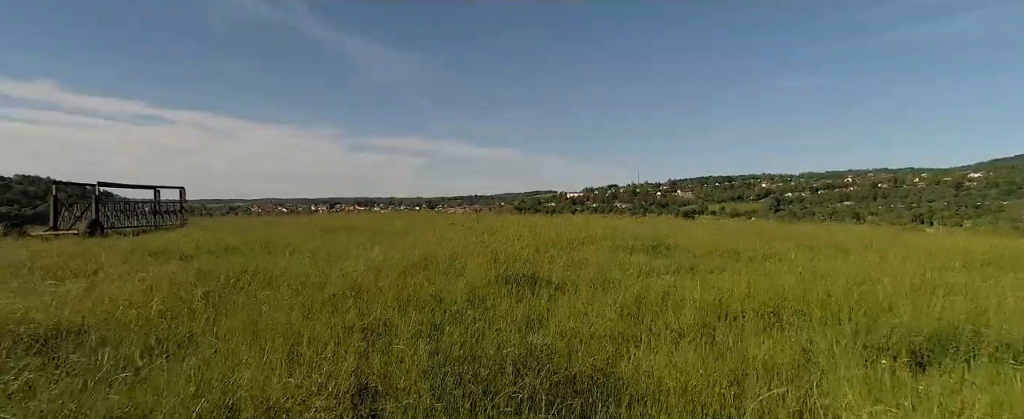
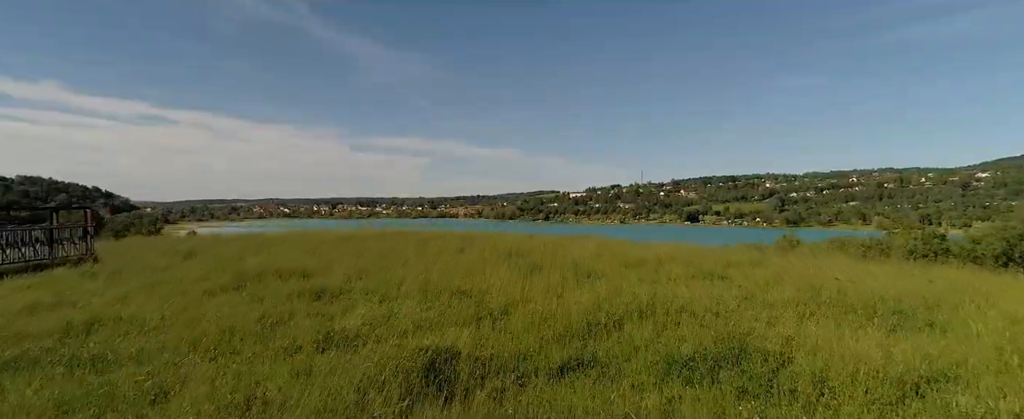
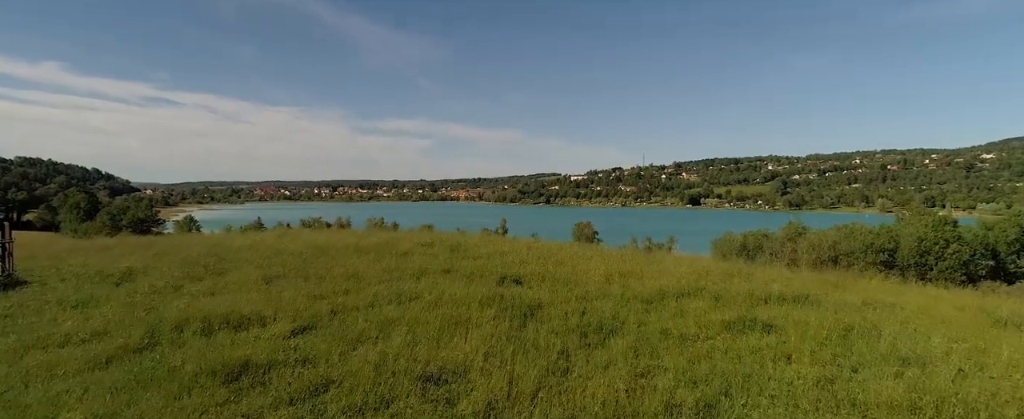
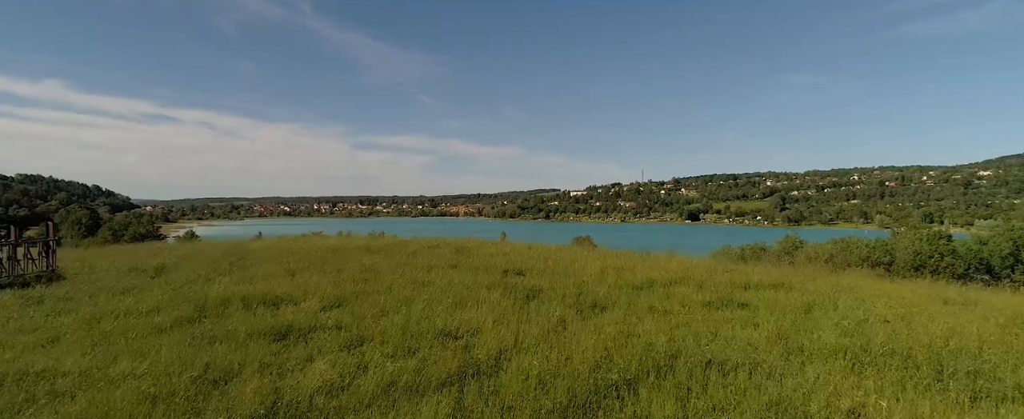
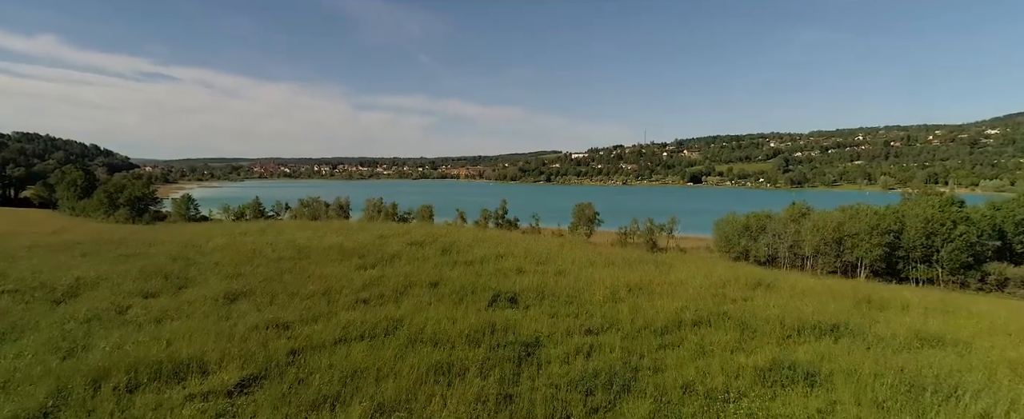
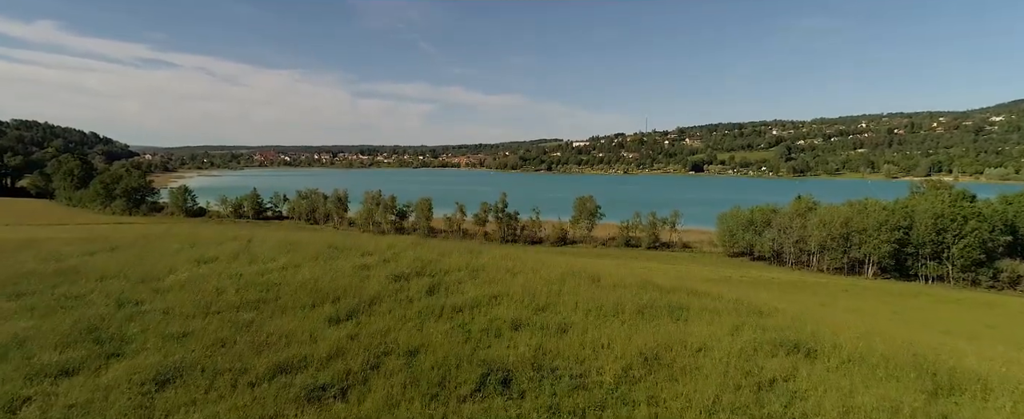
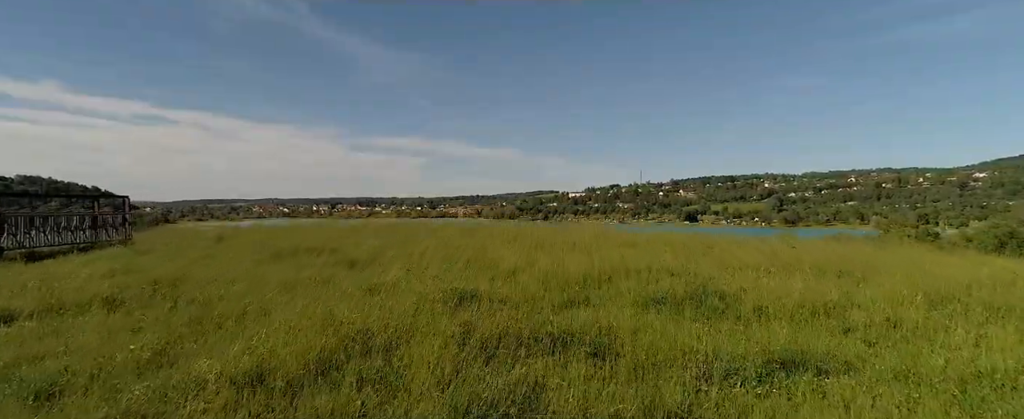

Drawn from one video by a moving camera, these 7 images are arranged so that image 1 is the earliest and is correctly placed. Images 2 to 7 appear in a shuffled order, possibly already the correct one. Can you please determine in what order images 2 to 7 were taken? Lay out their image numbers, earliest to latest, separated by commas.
7, 2, 4, 3, 5, 6
